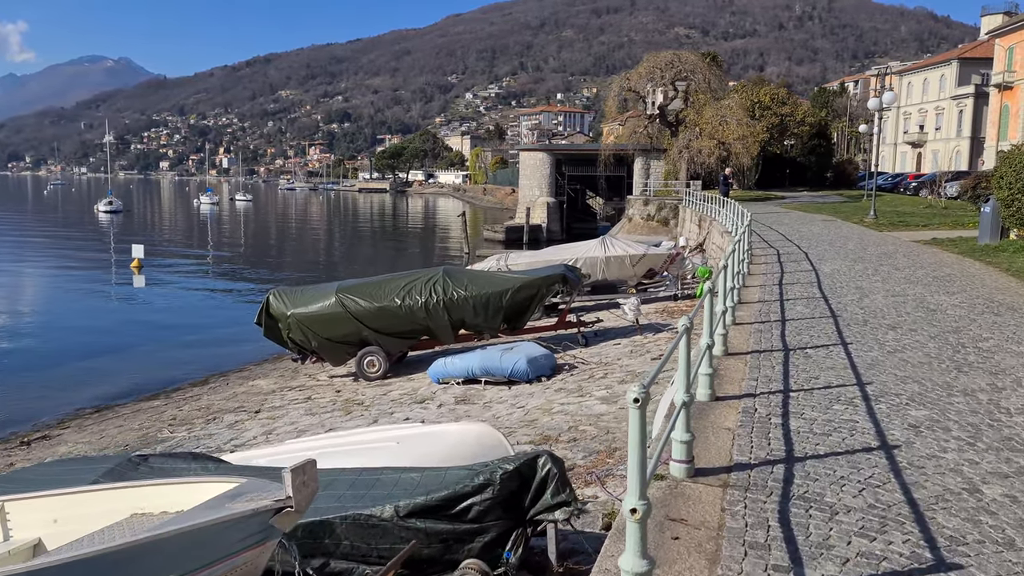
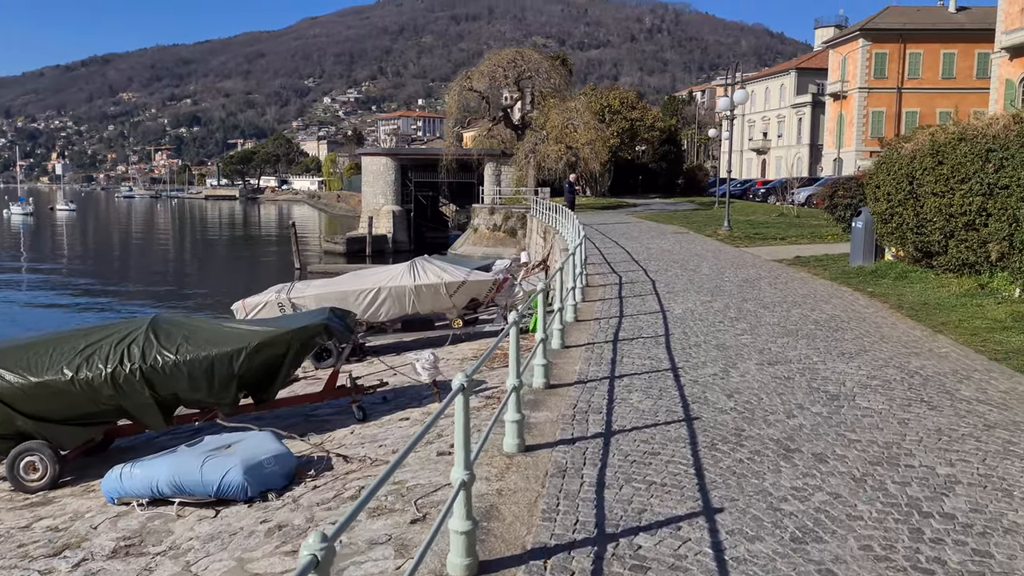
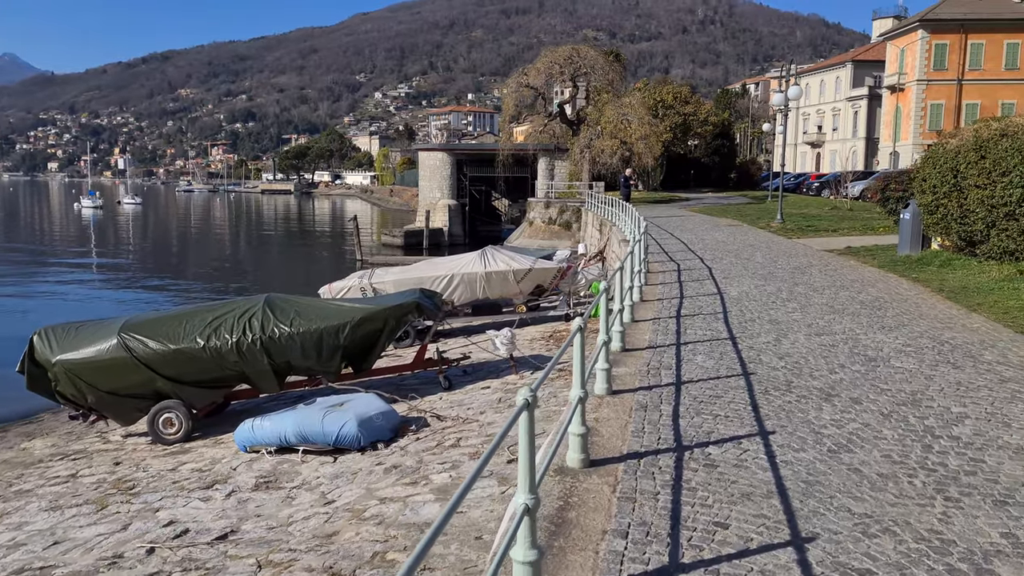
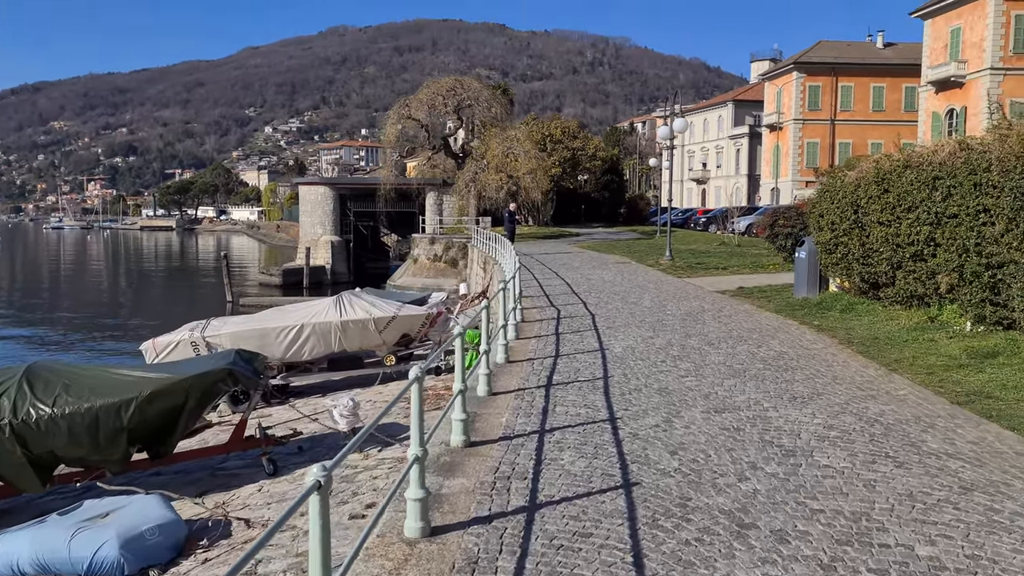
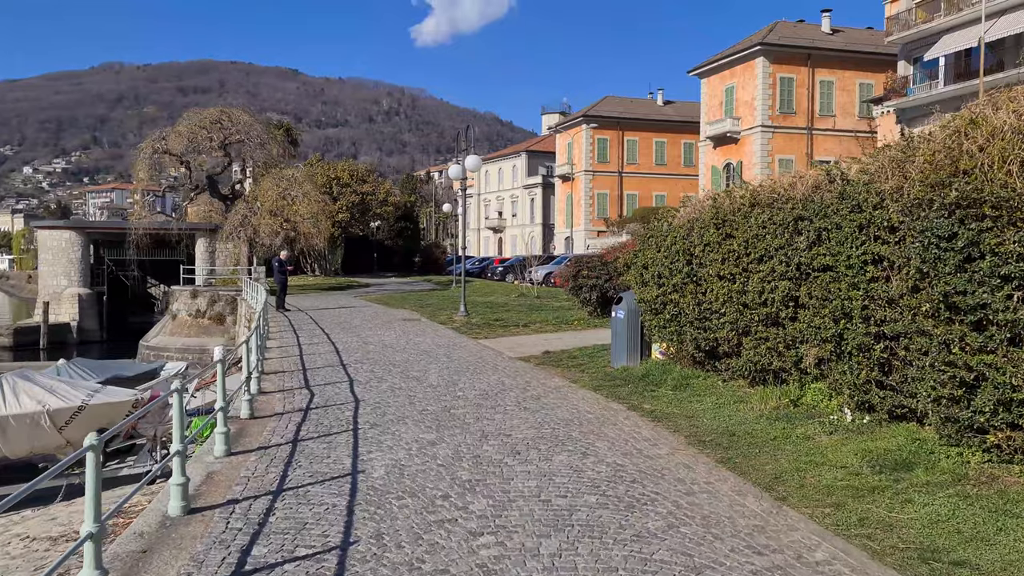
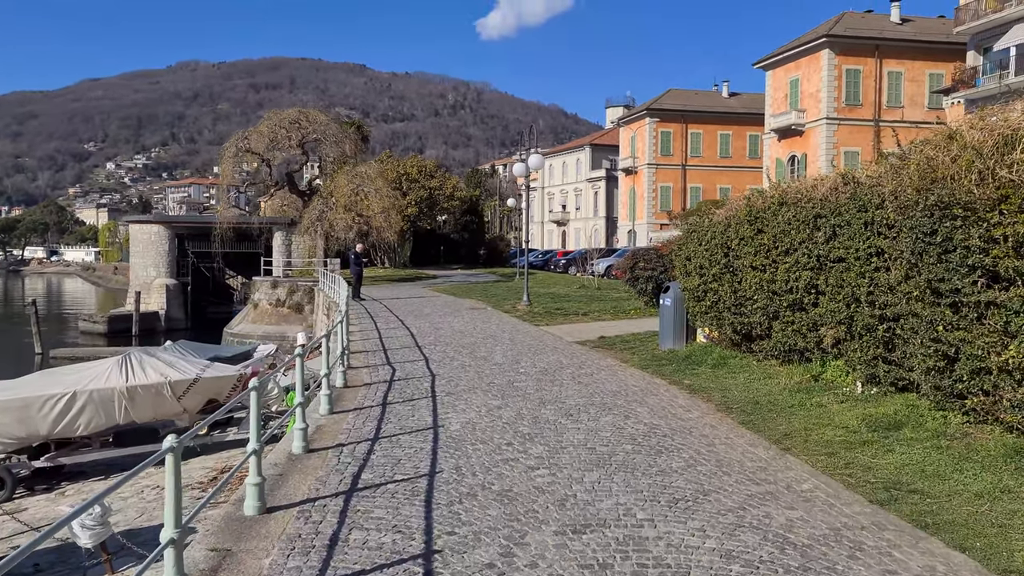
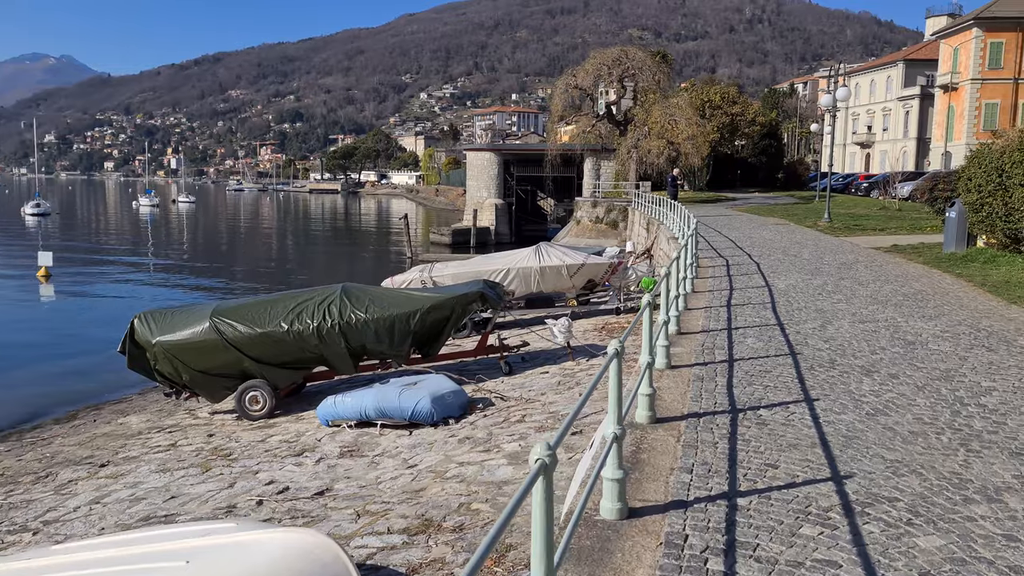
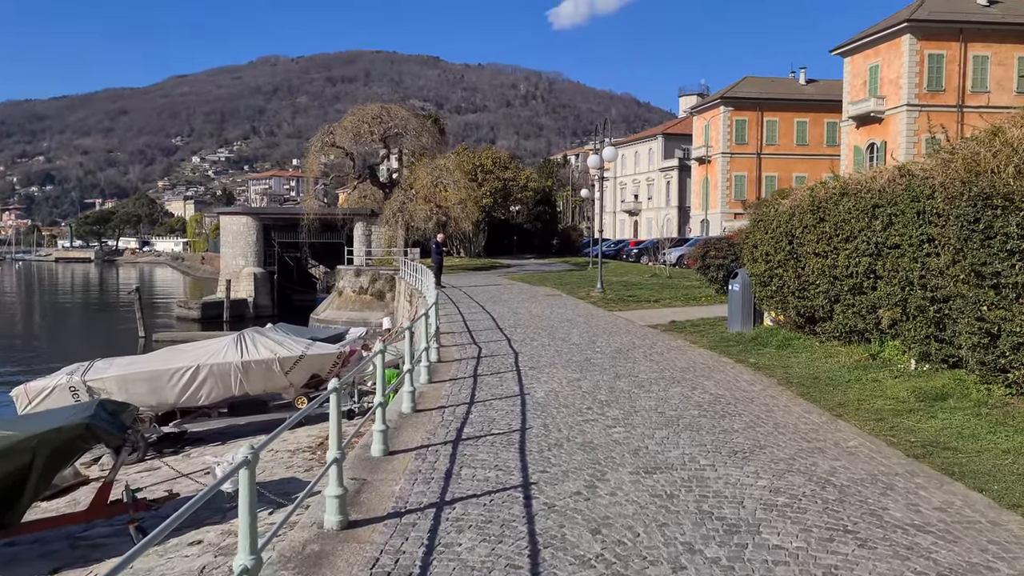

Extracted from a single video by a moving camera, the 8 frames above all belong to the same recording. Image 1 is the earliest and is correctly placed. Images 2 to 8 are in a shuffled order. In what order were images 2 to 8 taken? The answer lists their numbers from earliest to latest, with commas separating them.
7, 3, 2, 4, 8, 6, 5
